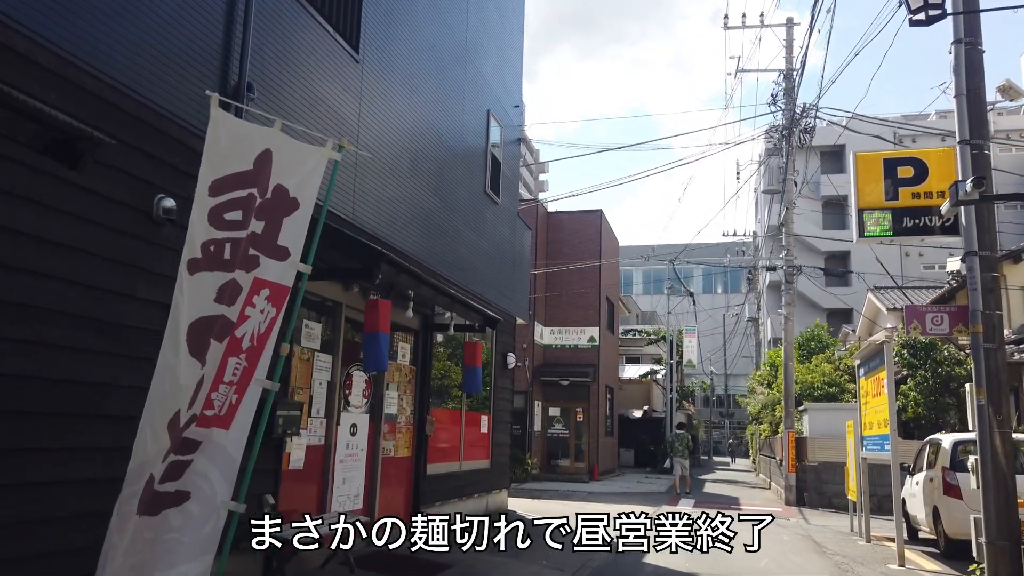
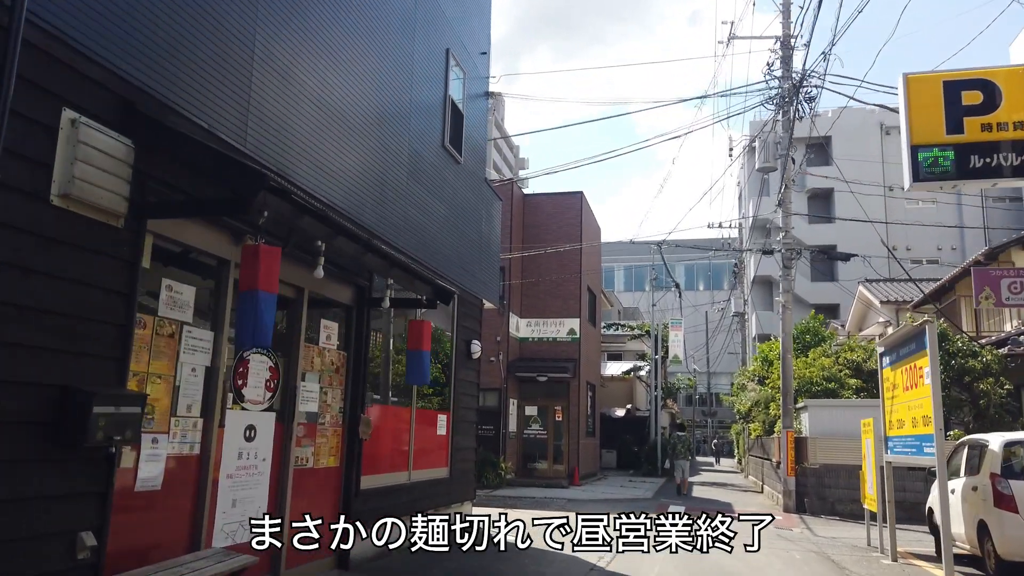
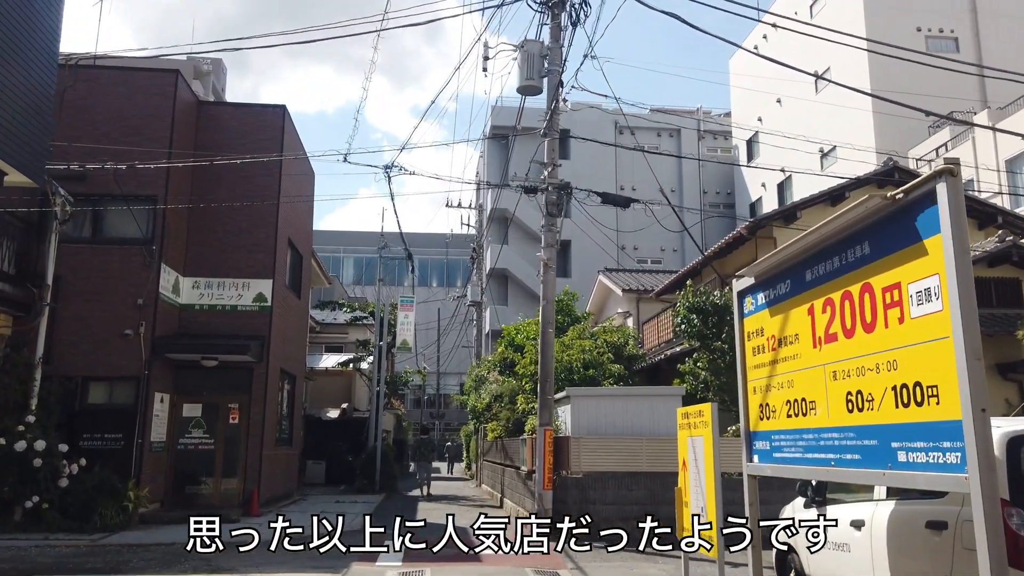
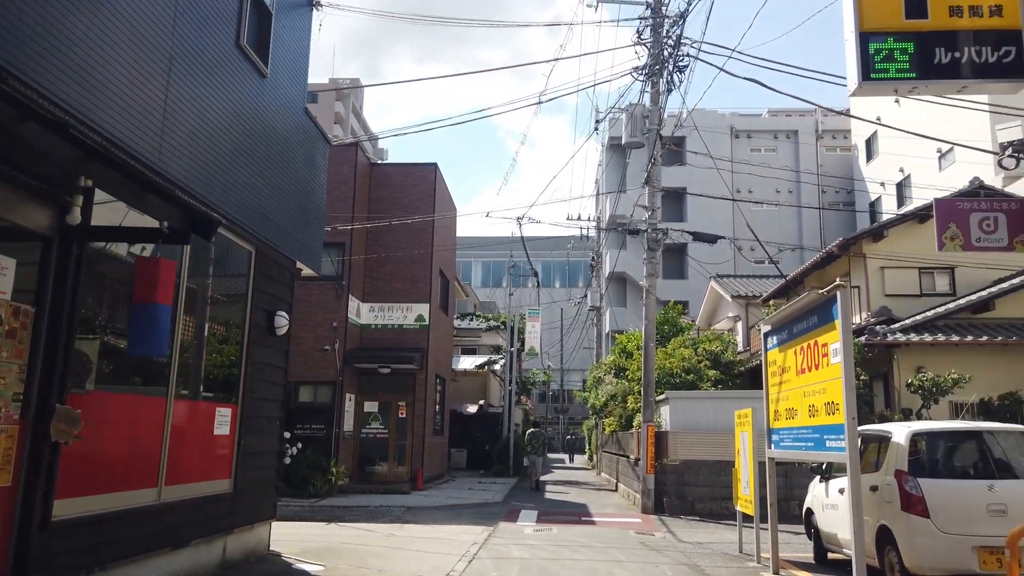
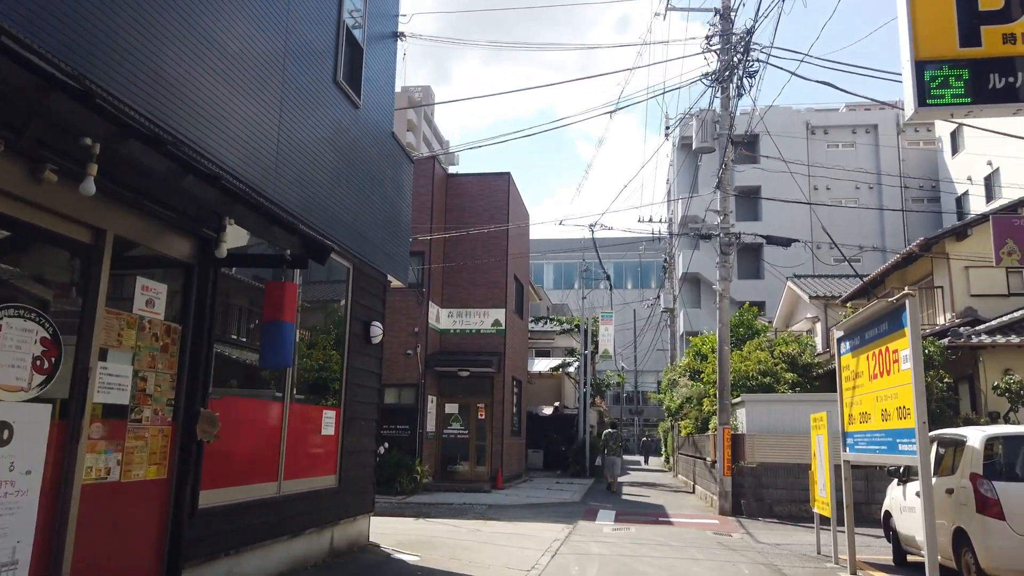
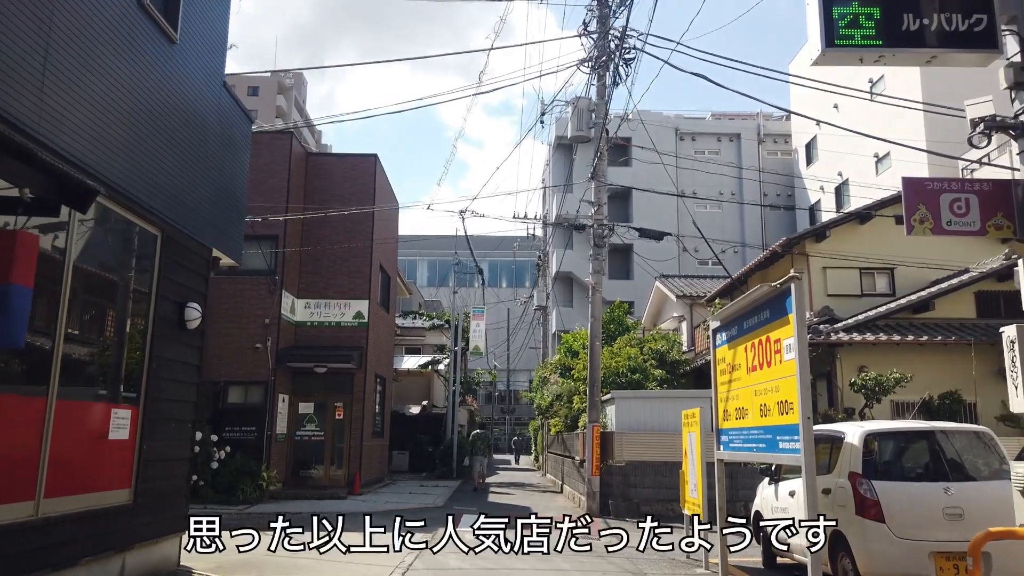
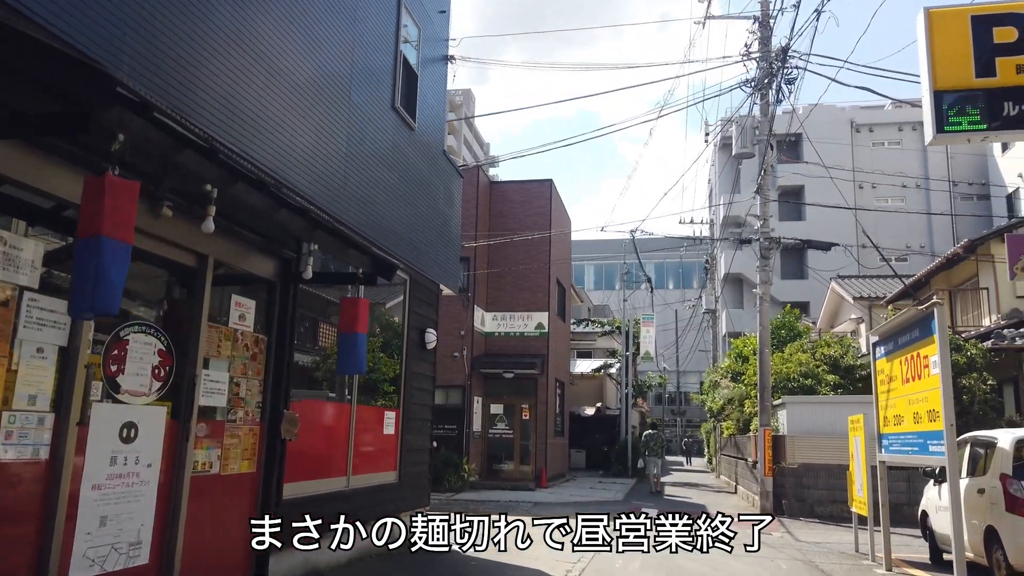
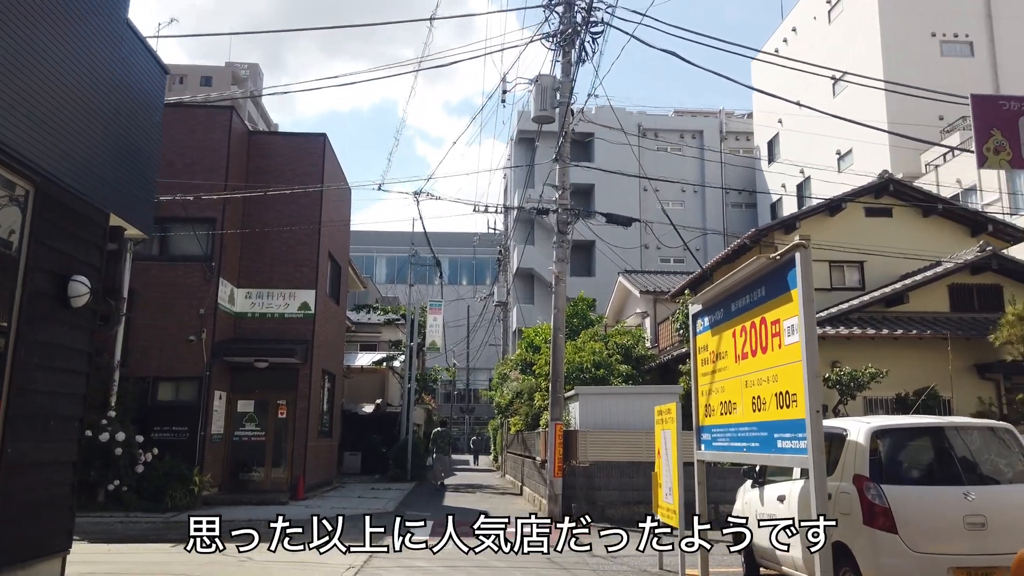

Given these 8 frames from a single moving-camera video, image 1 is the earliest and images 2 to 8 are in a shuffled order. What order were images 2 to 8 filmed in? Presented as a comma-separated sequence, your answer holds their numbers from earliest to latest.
2, 7, 5, 4, 6, 8, 3
